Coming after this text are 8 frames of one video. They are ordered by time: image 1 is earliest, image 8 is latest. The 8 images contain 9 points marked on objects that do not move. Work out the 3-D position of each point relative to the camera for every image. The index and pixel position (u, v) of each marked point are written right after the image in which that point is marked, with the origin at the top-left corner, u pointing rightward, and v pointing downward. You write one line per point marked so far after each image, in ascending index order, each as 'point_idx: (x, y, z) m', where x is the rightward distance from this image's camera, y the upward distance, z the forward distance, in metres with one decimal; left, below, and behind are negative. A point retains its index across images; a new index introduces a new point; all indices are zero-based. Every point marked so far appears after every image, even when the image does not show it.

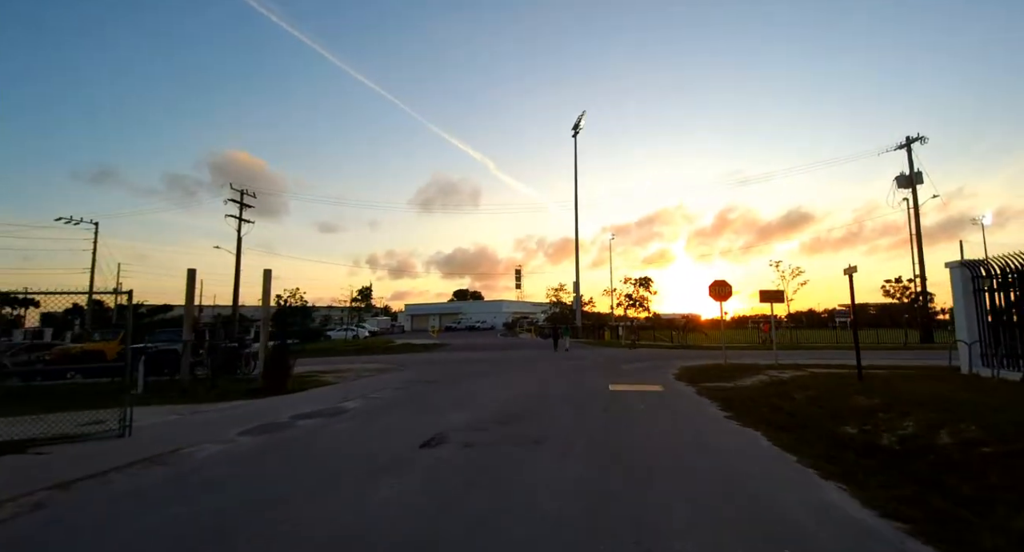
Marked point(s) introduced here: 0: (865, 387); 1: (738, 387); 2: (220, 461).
0: (+7.1, -2.2, +10.1) m
1: (+5.8, -2.9, +13.1) m
2: (-3.8, -2.4, +6.5) m
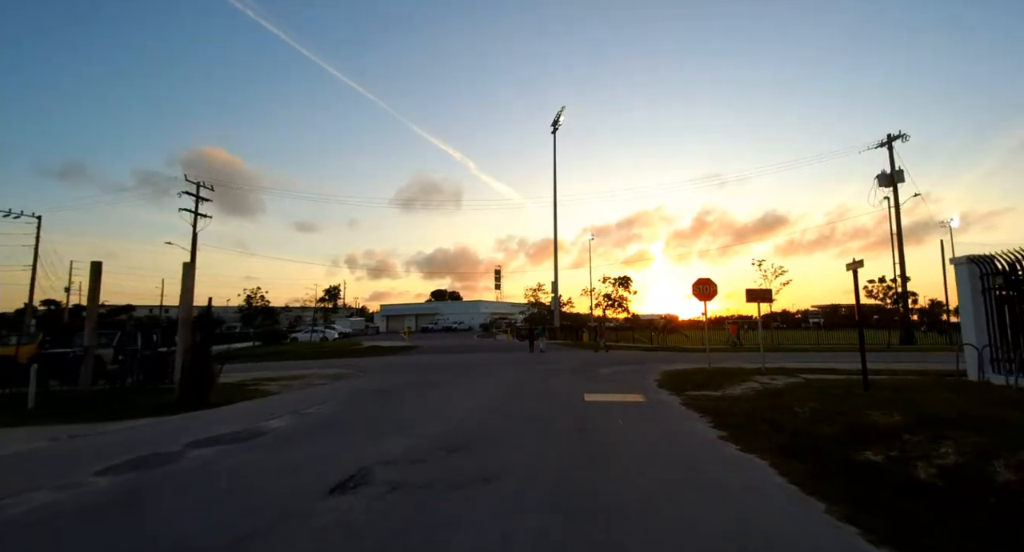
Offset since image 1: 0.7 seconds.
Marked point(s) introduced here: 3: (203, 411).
0: (+6.3, -2.1, +8.8) m
1: (+5.0, -2.8, +11.7) m
2: (-4.4, -2.3, +4.7) m
3: (-6.7, -2.9, +10.9) m
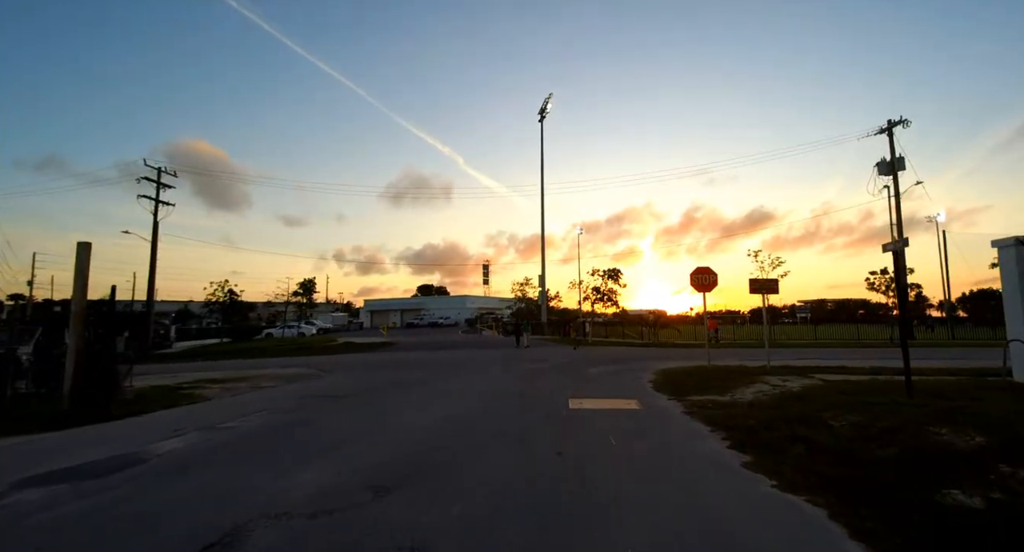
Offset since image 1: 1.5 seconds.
0: (+5.8, -1.9, +6.9) m
1: (+4.4, -2.5, +9.8) m
2: (-4.8, -2.0, +2.7) m
3: (-7.2, -2.6, +8.8) m
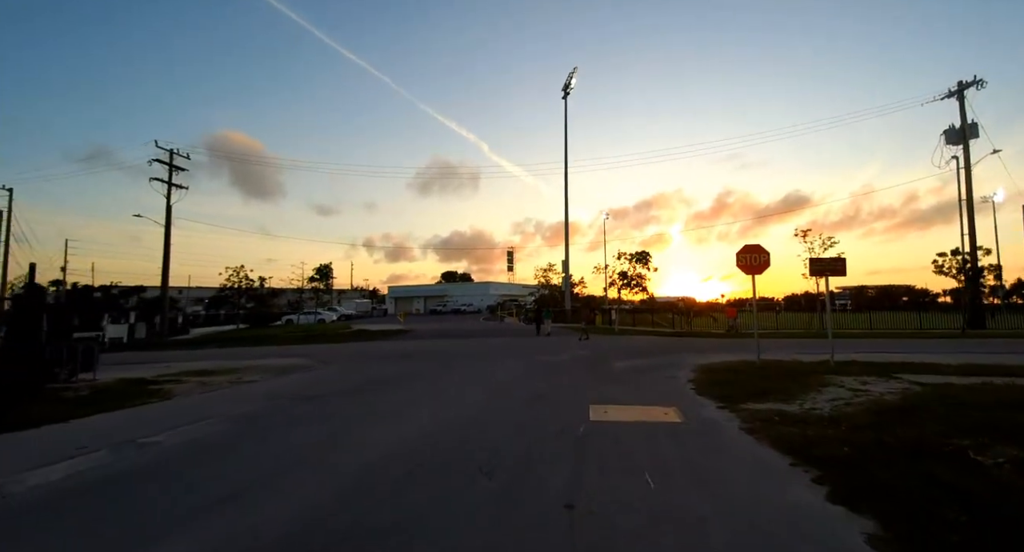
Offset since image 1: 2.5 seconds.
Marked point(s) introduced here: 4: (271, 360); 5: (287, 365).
0: (+5.7, -1.5, +4.5) m
1: (+4.4, -2.1, +7.5) m
2: (-5.1, -1.8, +0.8) m
3: (-7.2, -2.2, +7.1) m
4: (-8.8, -3.0, +18.5) m
5: (-7.5, -2.9, +16.7) m
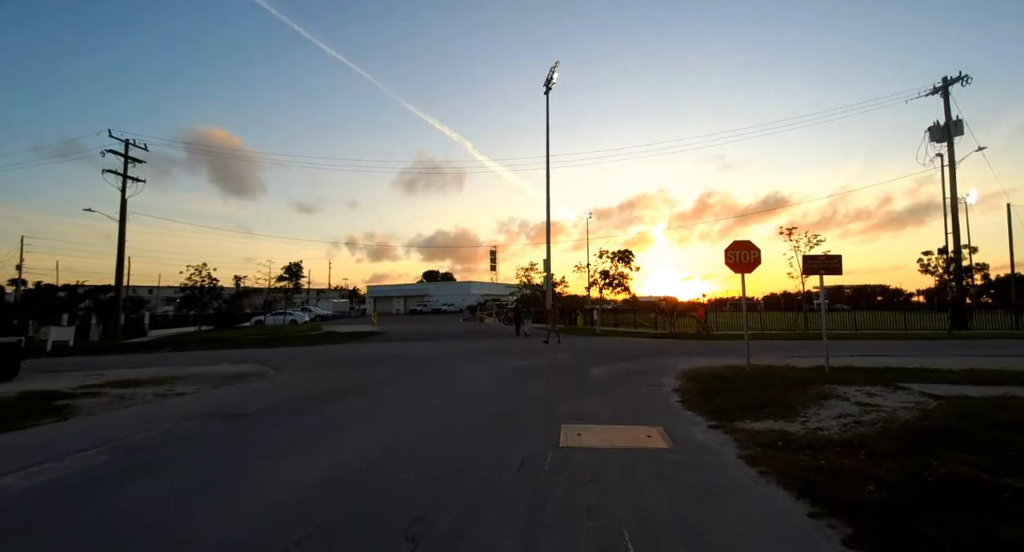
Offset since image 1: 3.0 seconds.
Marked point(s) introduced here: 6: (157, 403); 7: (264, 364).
0: (+5.2, -1.5, +3.4) m
1: (+3.8, -2.0, +6.3) m
2: (-5.5, -1.8, -0.7) m
3: (-7.8, -2.2, +5.5) m
4: (-9.8, -3.0, +16.9) m
5: (-8.4, -2.9, +15.1) m
6: (-7.5, -2.7, +10.8) m
7: (-8.3, -2.9, +16.9) m
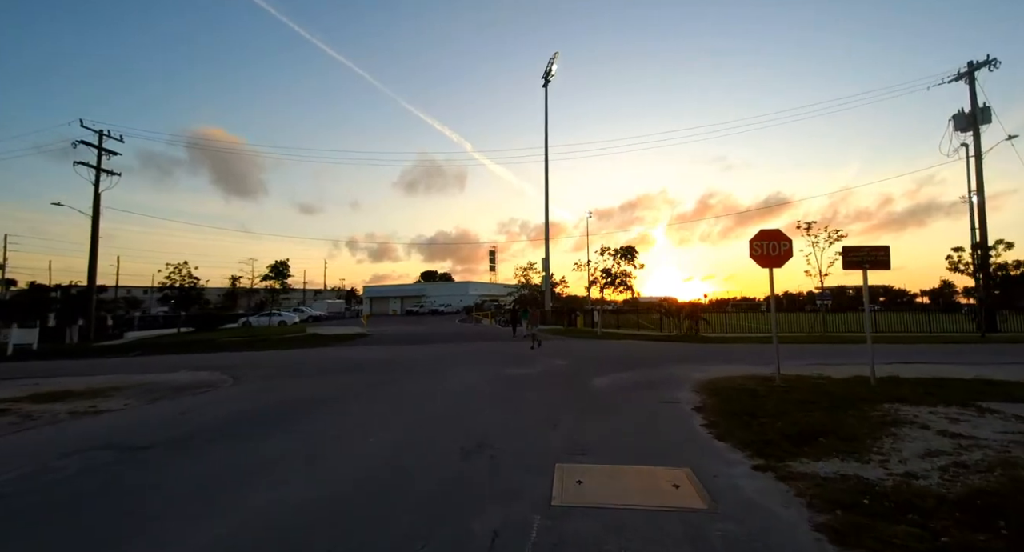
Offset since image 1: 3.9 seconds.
0: (+5.0, -1.4, +1.5) m
1: (+3.6, -1.9, +4.4) m
2: (-5.7, -1.6, -2.5) m
3: (-8.0, -2.1, +3.6) m
4: (-10.0, -2.9, +15.0) m
5: (-8.6, -2.8, +13.3) m
6: (-7.8, -2.6, +8.9) m
7: (-8.5, -2.8, +15.1) m
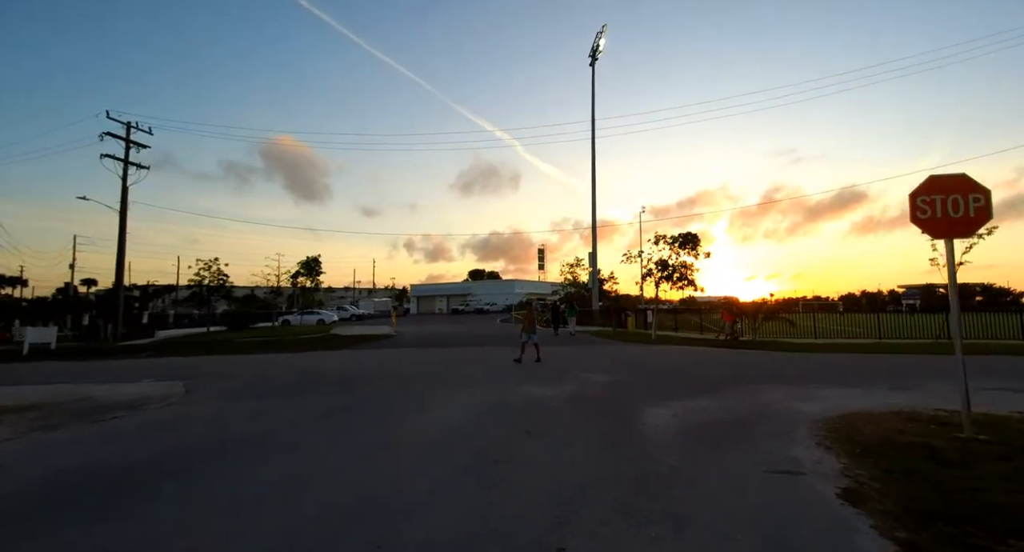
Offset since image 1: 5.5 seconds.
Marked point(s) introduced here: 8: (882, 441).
0: (+4.1, -1.1, -2.7) m
1: (+3.0, -1.6, +0.4) m
2: (-7.0, -1.4, -5.5) m
3: (-8.6, -1.8, +0.8) m
4: (-9.3, -2.6, +12.4) m
5: (-8.1, -2.5, +10.5) m
6: (-7.8, -2.3, +6.1) m
7: (-7.9, -2.6, +12.3) m
8: (+4.8, -2.0, +6.6) m
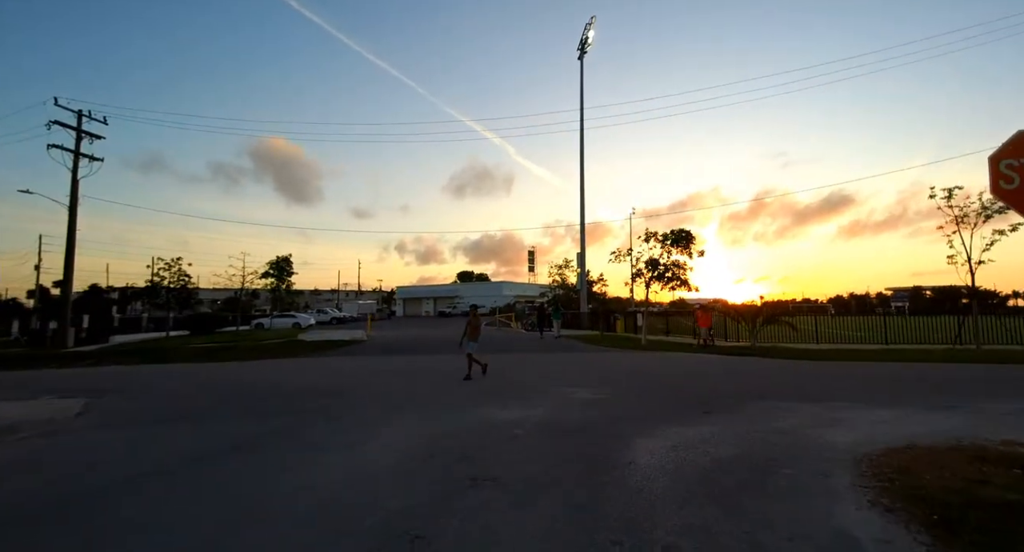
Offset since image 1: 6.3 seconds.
0: (+3.6, -1.0, -4.5) m
1: (+2.5, -1.5, -1.5) m
2: (-7.4, -1.3, -7.6) m
3: (-9.1, -1.7, -1.2) m
4: (-10.0, -2.6, +10.3) m
5: (-8.8, -2.5, +8.4) m
6: (-8.4, -2.3, +4.0) m
7: (-8.6, -2.5, +10.2) m
8: (+4.2, -1.9, +4.8) m
